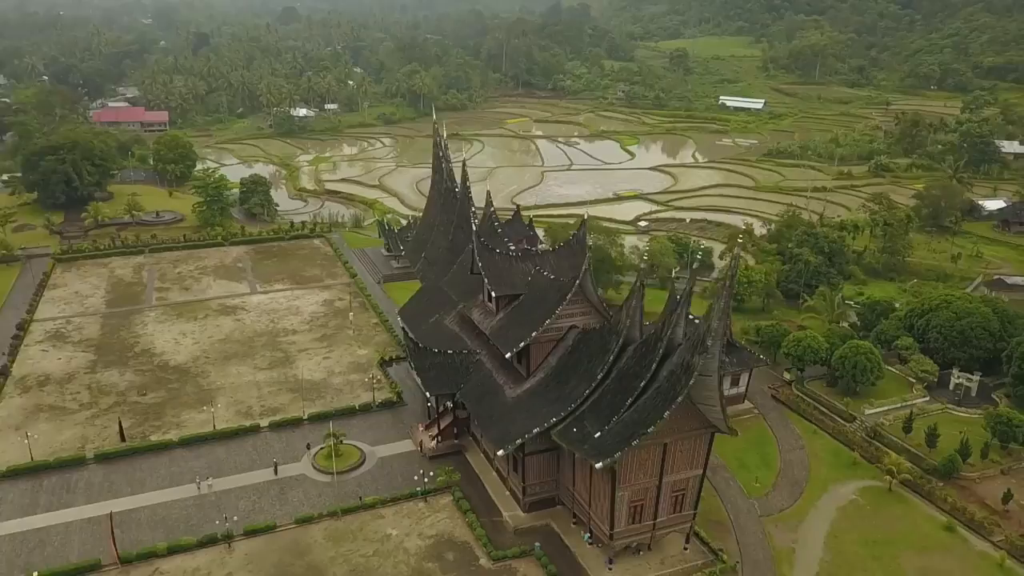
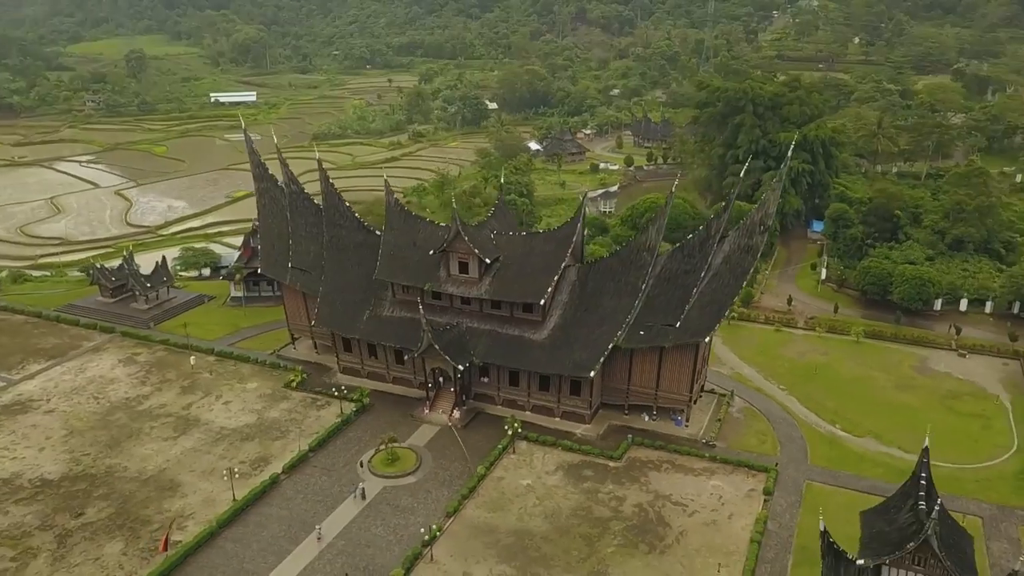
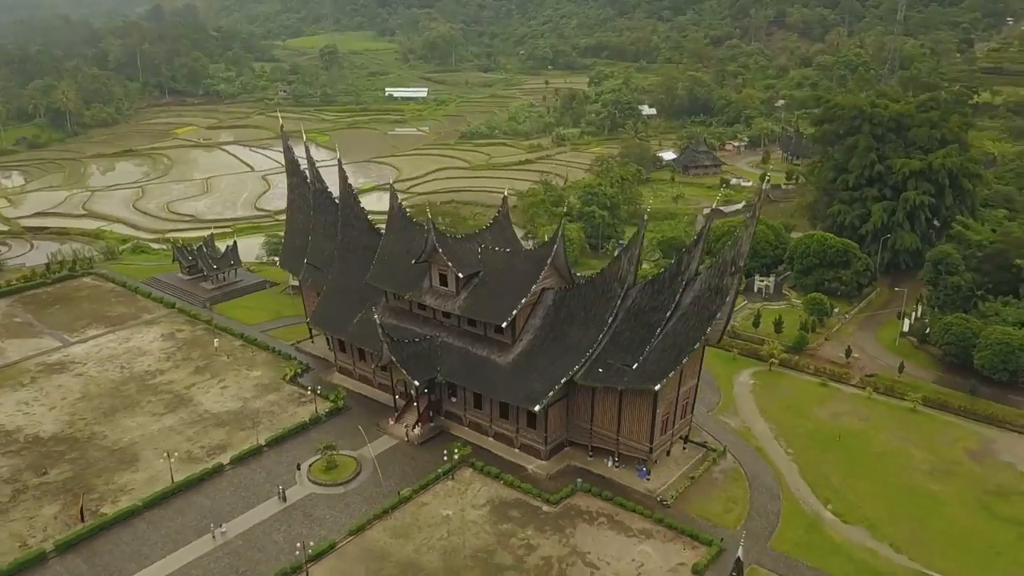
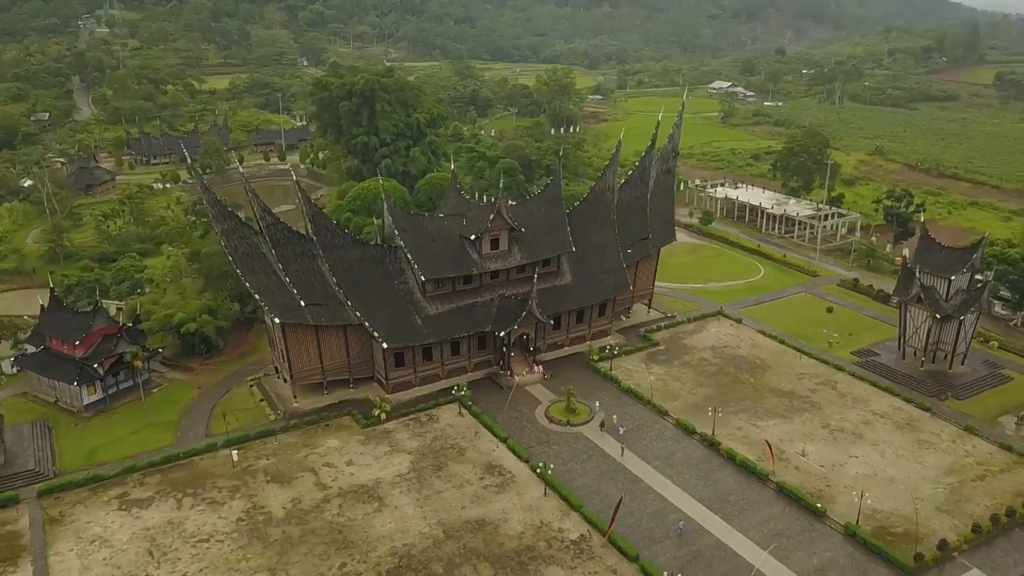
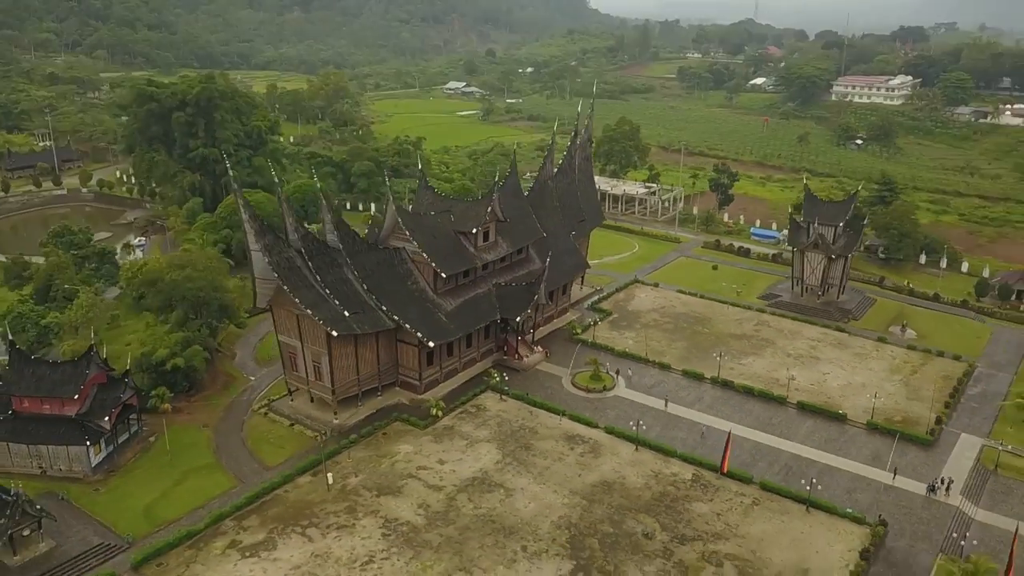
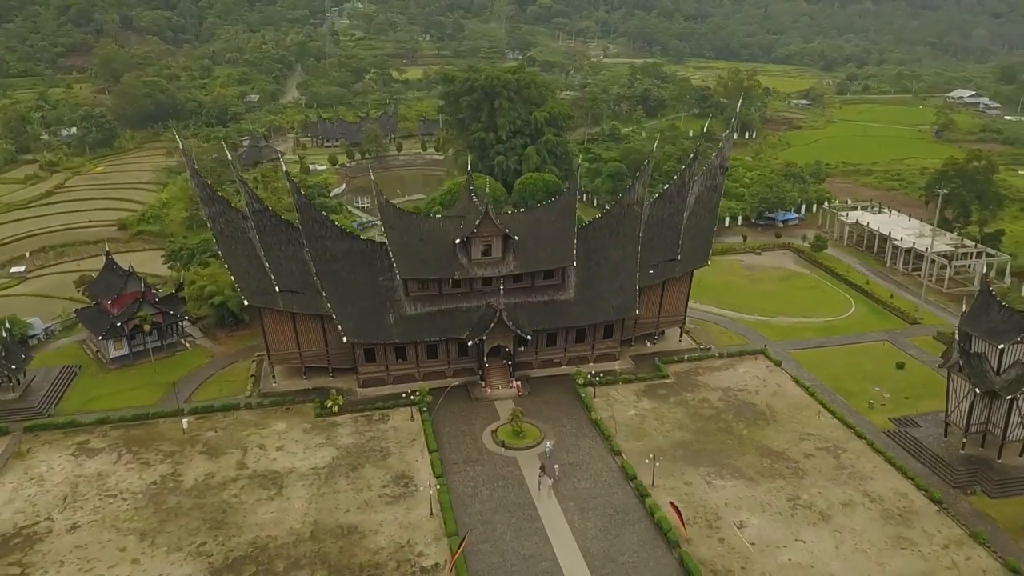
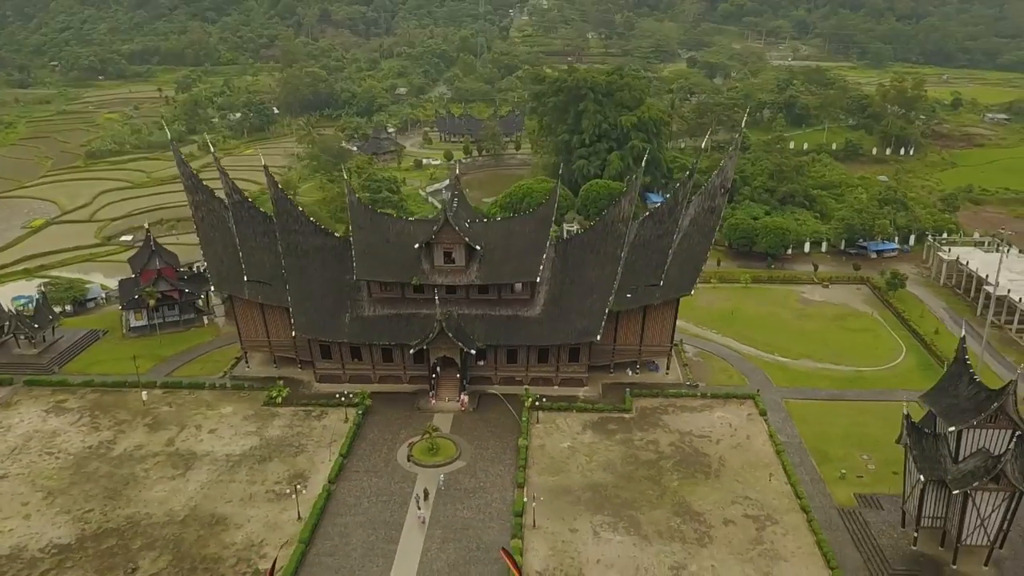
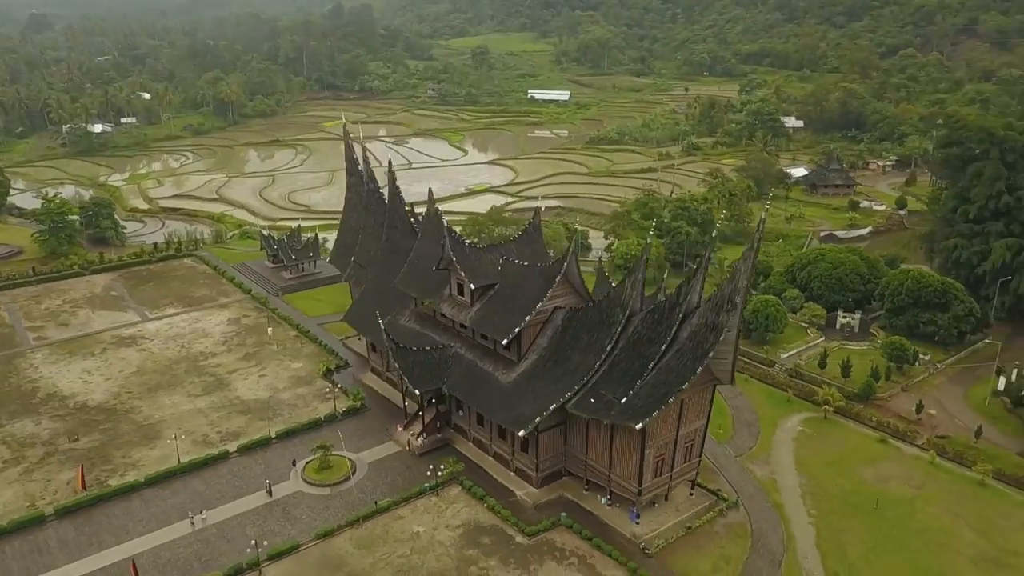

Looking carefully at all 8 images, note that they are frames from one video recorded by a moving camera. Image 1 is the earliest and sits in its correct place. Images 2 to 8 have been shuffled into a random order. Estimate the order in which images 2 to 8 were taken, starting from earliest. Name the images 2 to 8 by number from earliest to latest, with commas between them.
8, 3, 2, 7, 6, 4, 5
